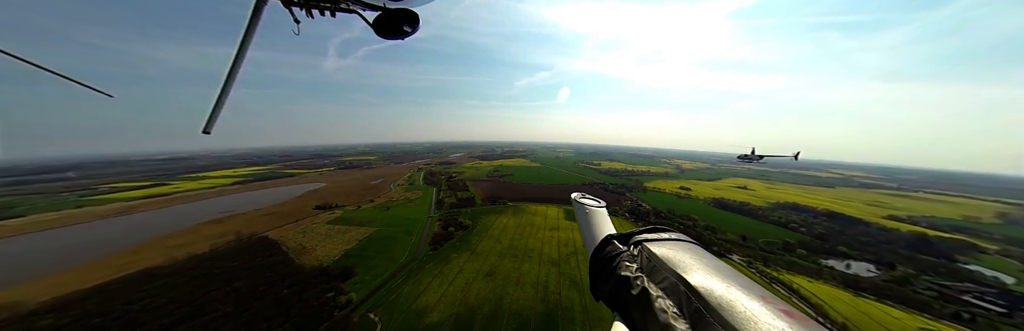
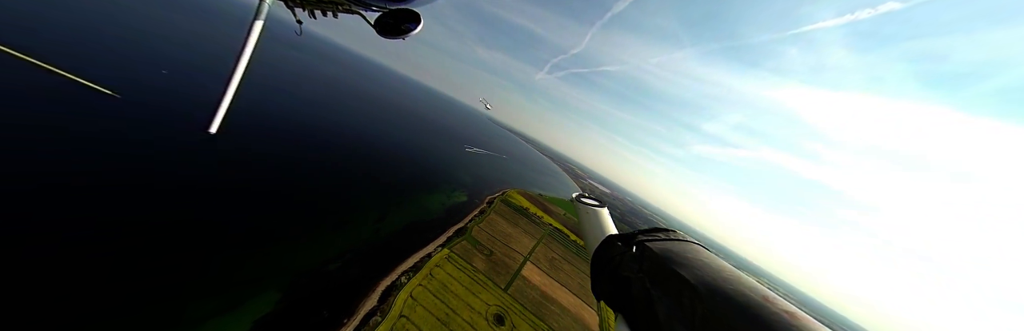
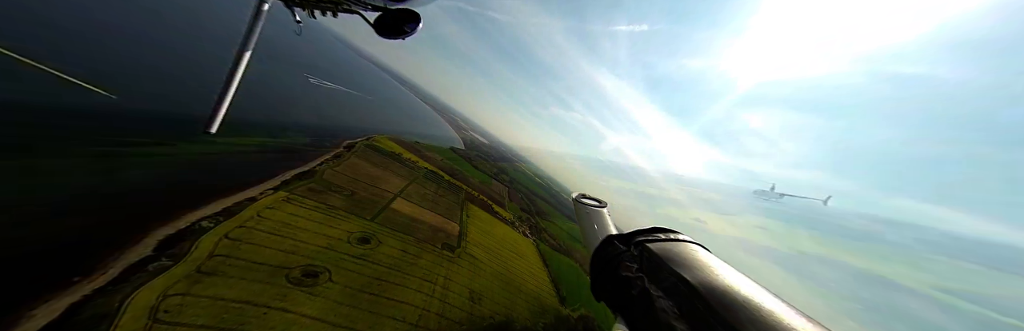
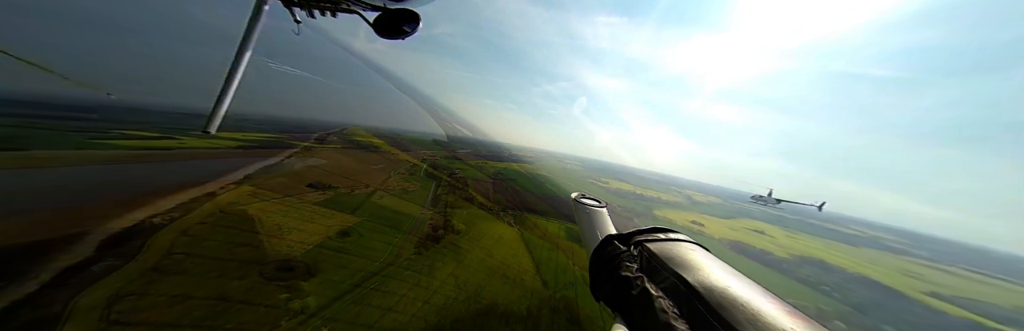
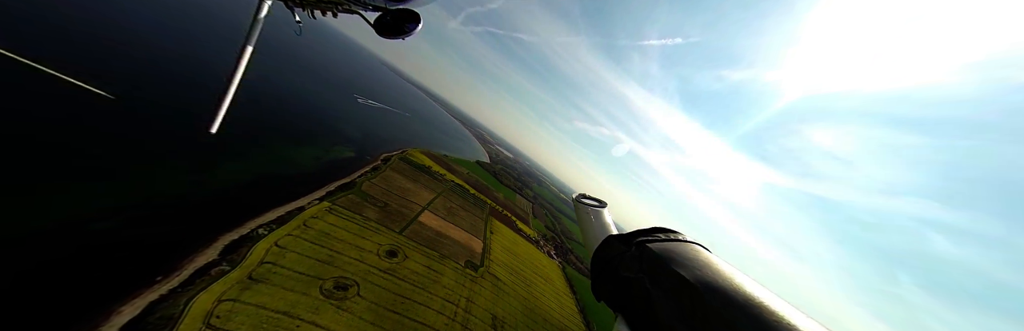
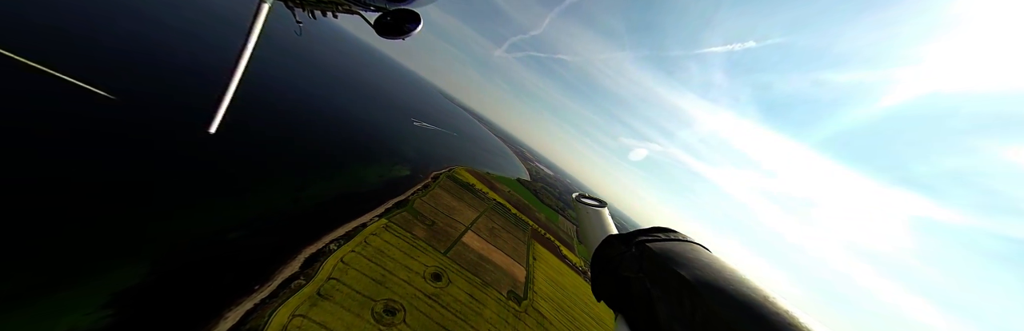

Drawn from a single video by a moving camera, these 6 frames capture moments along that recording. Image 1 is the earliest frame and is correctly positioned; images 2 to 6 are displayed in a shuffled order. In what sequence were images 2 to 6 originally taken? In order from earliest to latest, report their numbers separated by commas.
4, 3, 5, 6, 2
